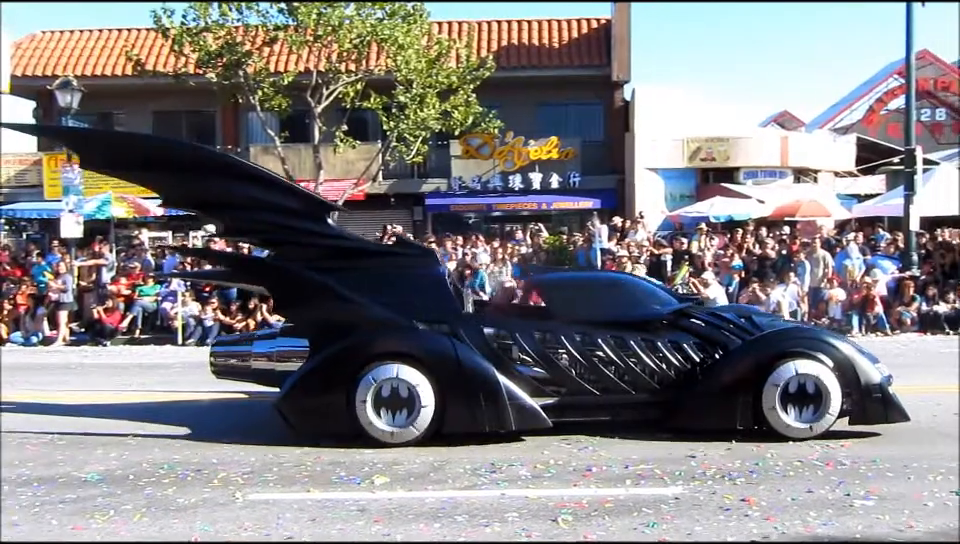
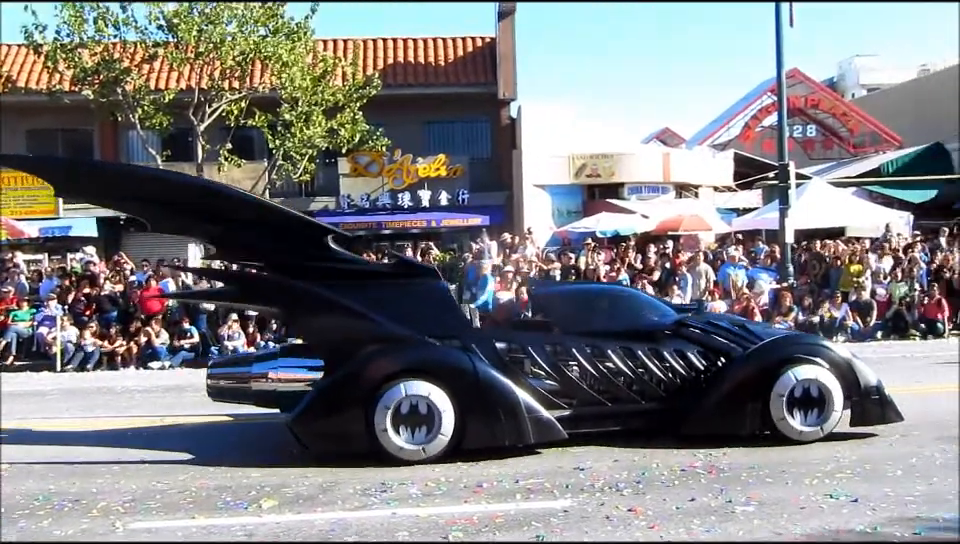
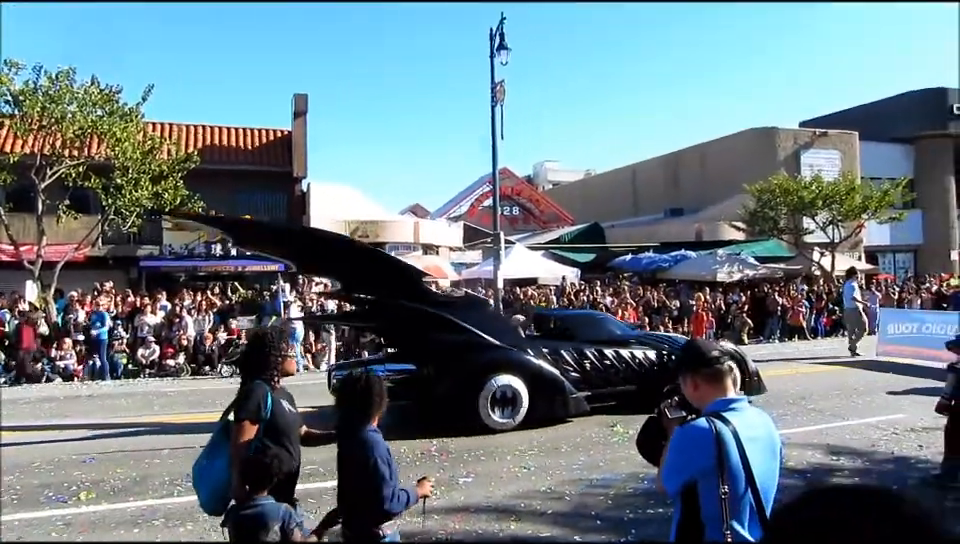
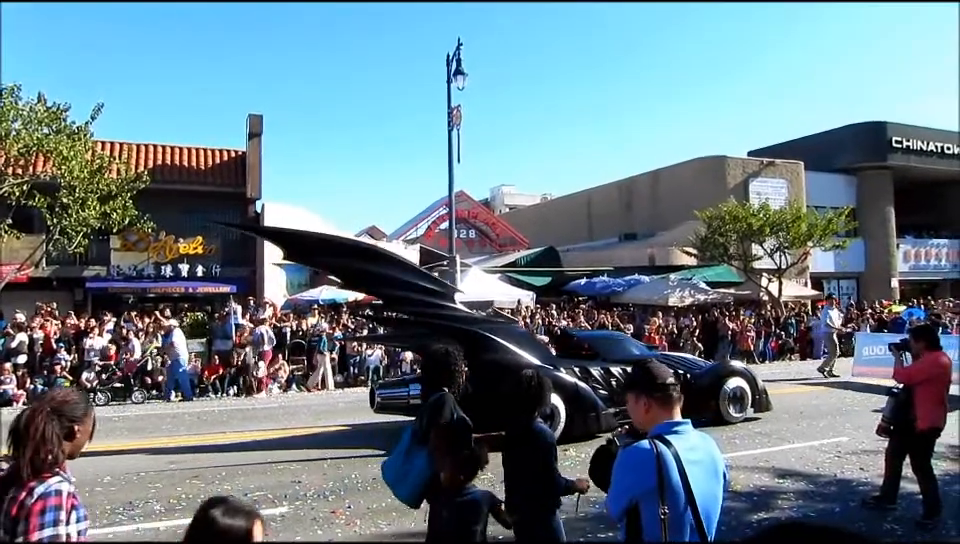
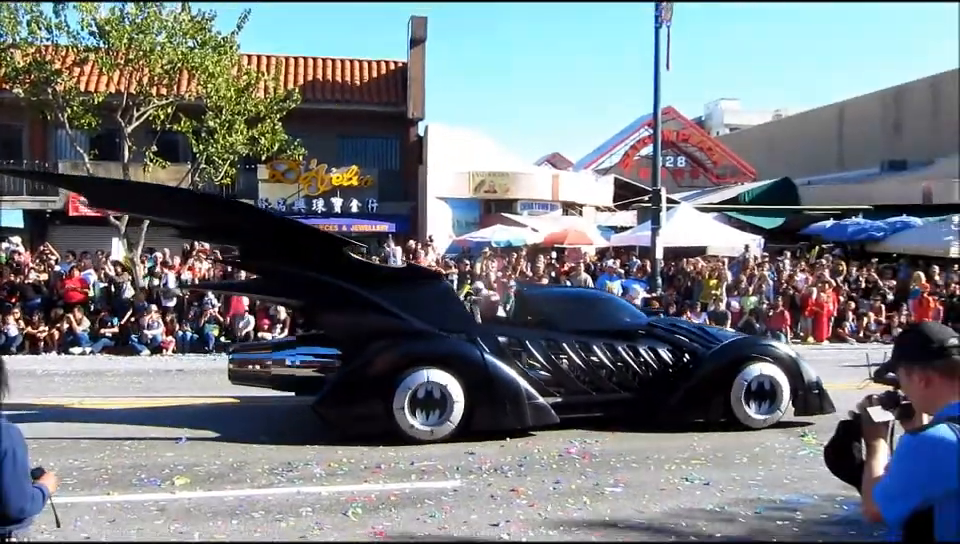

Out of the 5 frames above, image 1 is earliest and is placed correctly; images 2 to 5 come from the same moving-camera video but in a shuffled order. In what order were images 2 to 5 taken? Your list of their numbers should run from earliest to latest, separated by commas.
2, 5, 3, 4
